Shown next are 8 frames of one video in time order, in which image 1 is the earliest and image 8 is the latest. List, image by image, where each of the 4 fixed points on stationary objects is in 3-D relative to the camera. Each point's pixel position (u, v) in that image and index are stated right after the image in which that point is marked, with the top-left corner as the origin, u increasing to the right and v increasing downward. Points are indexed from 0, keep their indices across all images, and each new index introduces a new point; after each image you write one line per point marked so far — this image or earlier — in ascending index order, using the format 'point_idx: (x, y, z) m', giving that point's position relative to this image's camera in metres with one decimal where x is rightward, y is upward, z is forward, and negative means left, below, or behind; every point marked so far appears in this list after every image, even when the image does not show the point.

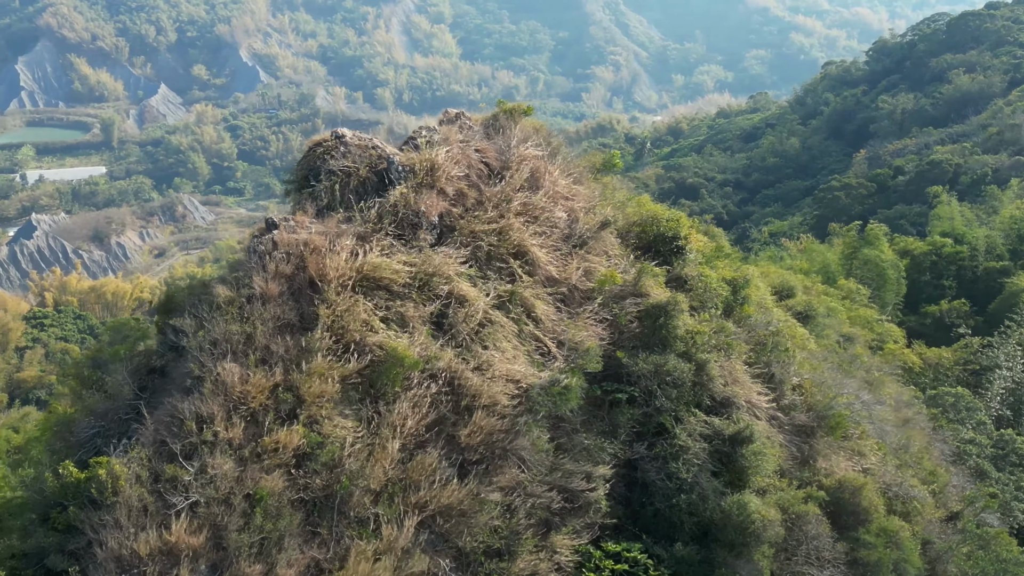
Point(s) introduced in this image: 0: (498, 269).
0: (-0.1, +0.1, +5.9) m
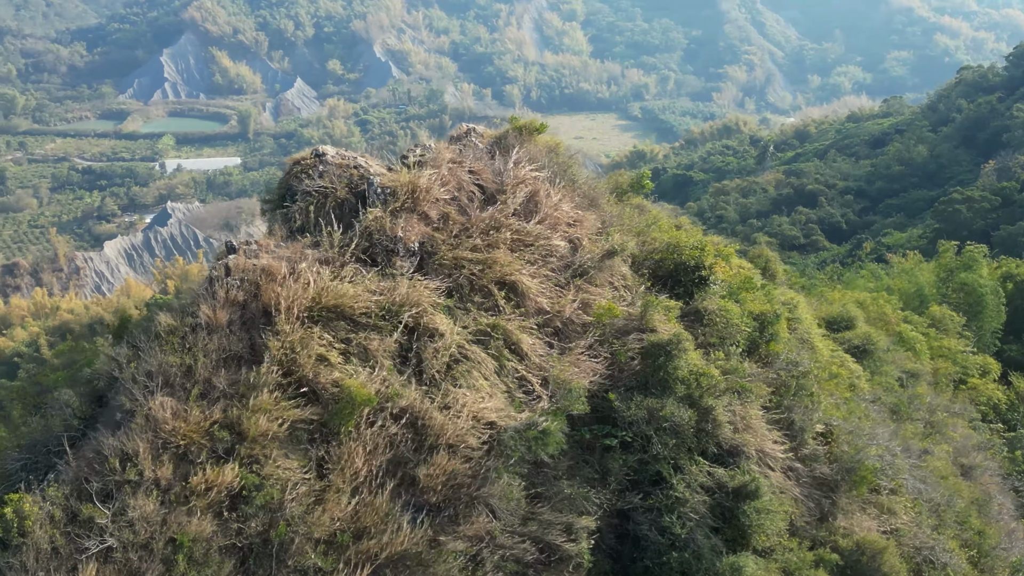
0: (-0.1, -0.1, +5.6) m
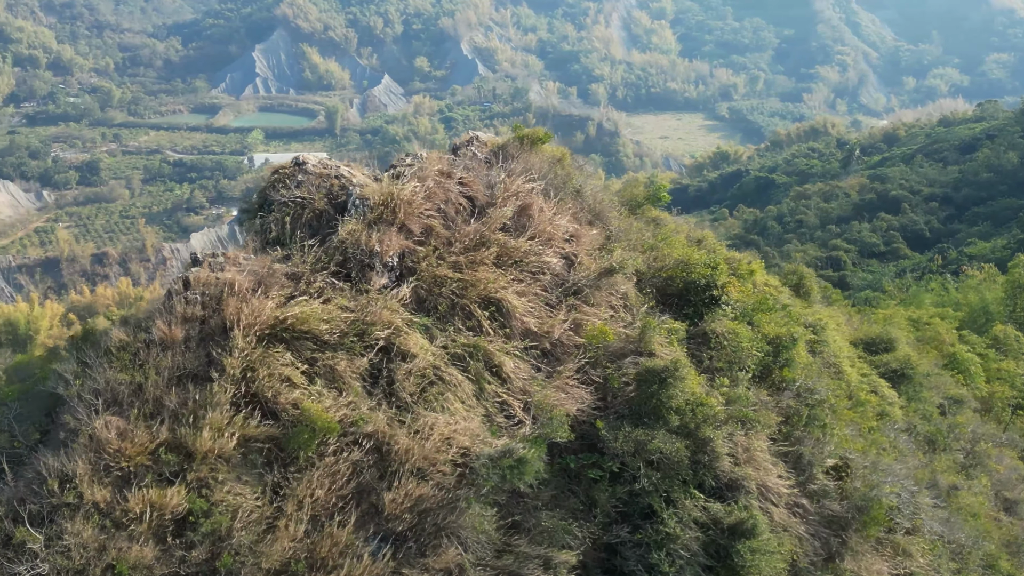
0: (-0.2, -0.1, +5.3) m
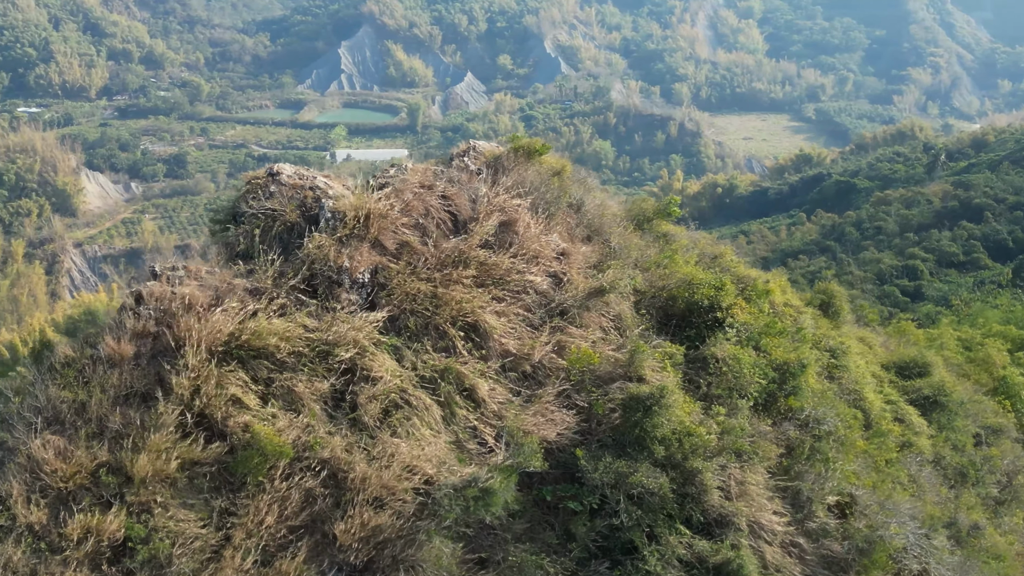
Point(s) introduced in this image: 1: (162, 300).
0: (-0.3, -0.2, +5.1) m
1: (-1.4, -0.1, +4.7) m
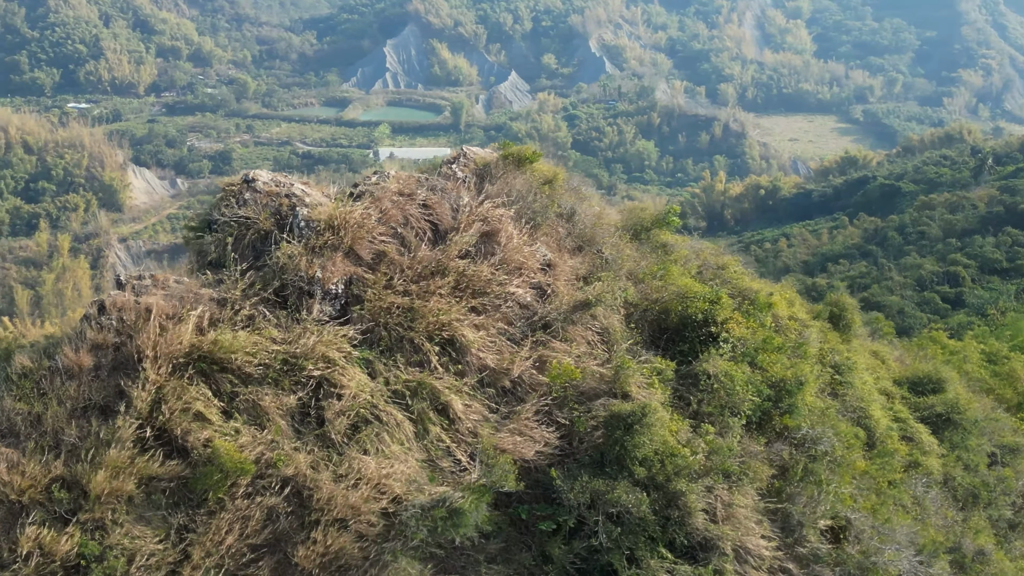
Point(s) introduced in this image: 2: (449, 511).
0: (-0.4, -0.3, +4.9) m
1: (-1.5, -0.1, +4.6) m
2: (-0.2, -0.8, +4.4) m
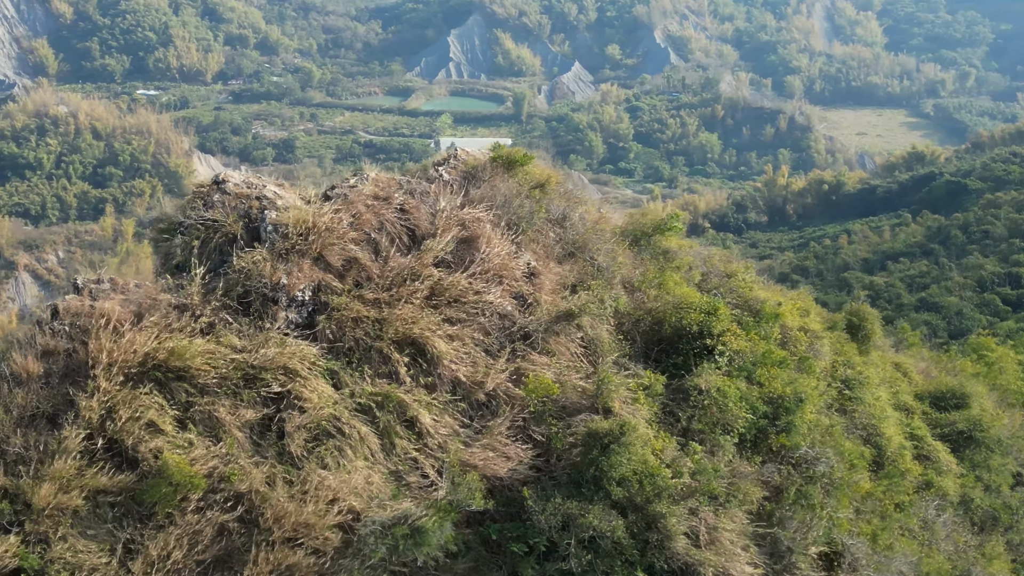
0: (-0.5, -0.3, +4.8) m
1: (-1.6, -0.1, +4.5) m
2: (-0.4, -0.9, +4.2) m
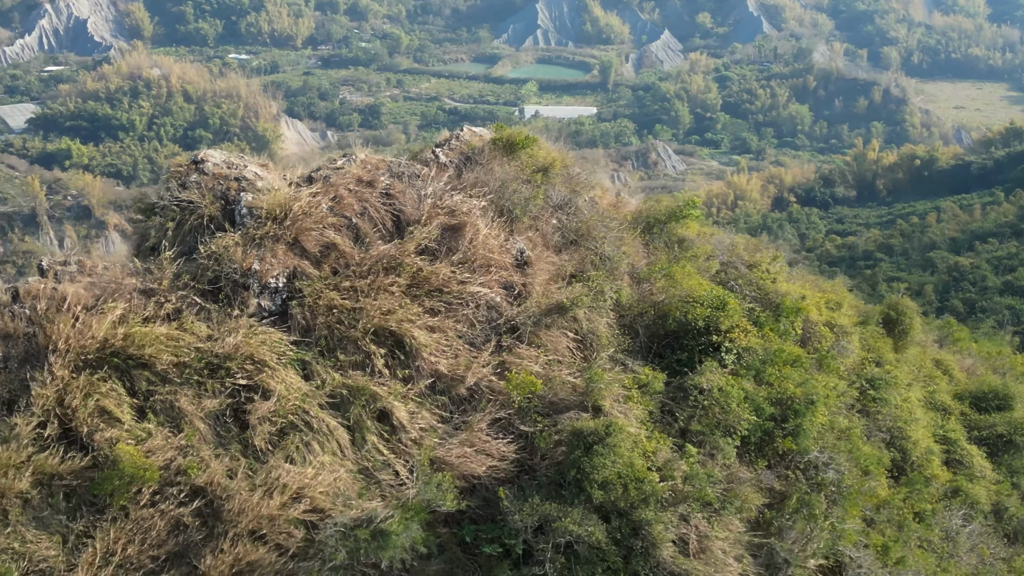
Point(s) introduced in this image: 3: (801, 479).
0: (-0.6, -0.3, +4.6) m
1: (-1.7, 0.0, +4.4) m
2: (-0.5, -0.8, +4.1) m
3: (+1.2, -0.8, +5.1) m
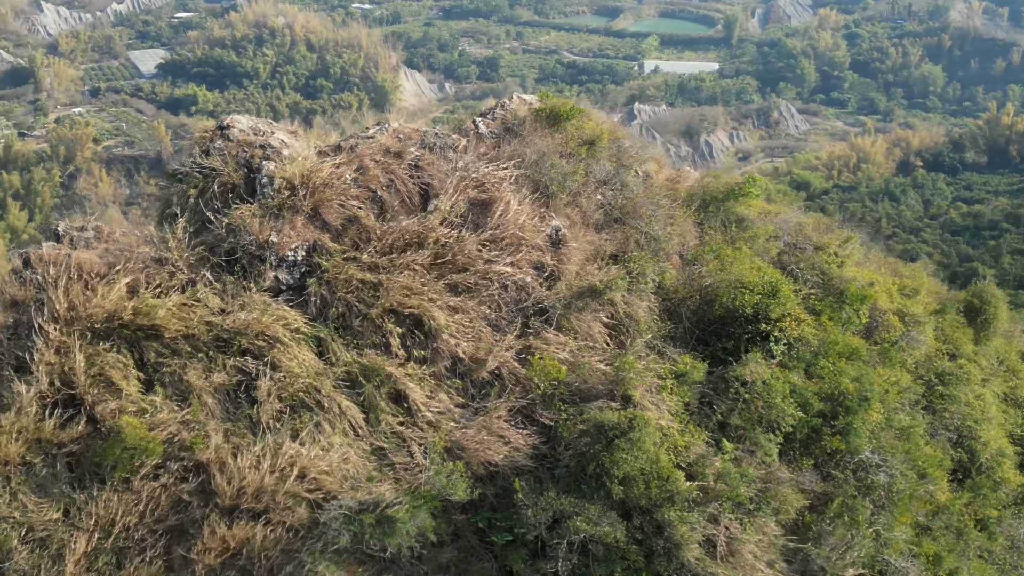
0: (-0.5, -0.2, +4.4) m
1: (-1.6, +0.1, +4.4) m
2: (-0.5, -0.8, +3.9) m
3: (+1.3, -0.8, +4.8) m
